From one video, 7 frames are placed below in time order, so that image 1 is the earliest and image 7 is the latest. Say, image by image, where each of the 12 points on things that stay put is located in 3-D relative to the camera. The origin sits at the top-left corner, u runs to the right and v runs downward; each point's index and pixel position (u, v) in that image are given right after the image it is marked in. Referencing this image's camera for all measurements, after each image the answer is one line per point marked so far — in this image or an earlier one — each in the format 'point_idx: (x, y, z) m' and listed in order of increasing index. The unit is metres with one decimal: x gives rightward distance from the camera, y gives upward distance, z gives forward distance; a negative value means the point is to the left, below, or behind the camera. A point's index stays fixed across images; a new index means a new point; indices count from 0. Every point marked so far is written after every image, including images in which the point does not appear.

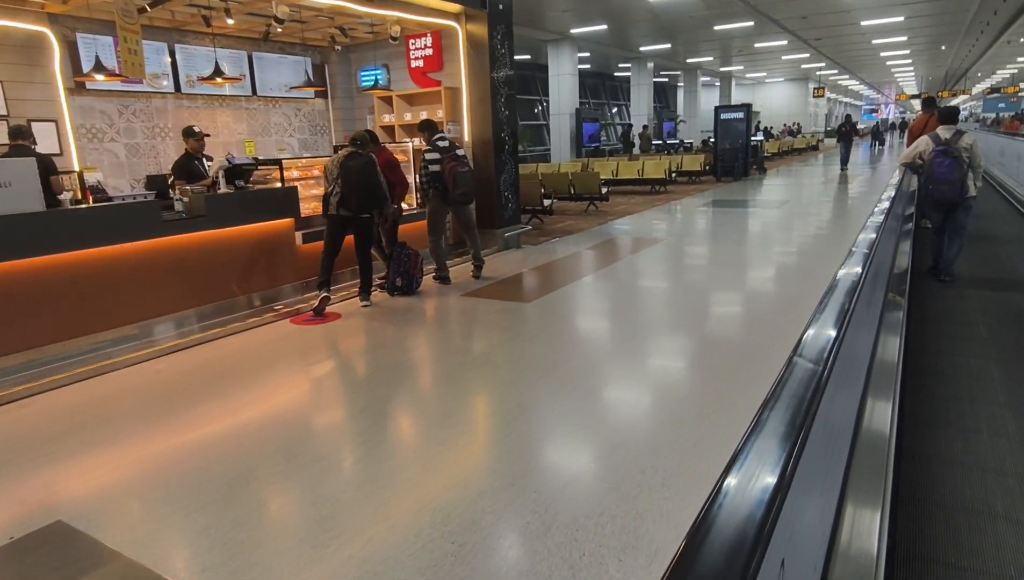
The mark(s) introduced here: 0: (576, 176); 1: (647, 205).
0: (+0.9, +1.7, +9.7) m
1: (+2.2, +1.4, +11.1) m
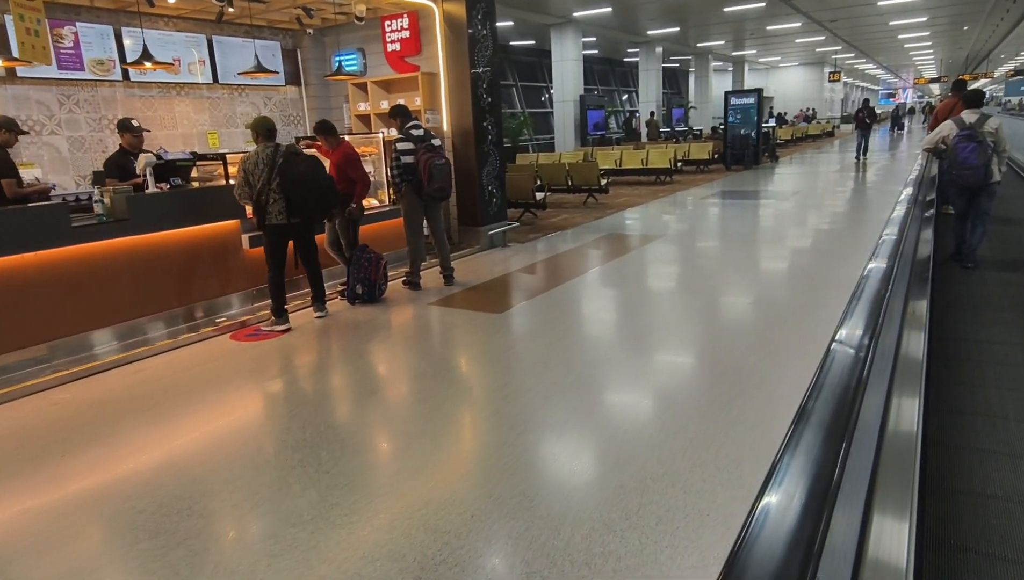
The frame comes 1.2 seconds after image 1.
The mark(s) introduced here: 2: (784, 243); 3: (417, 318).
0: (+0.8, +1.7, +9.2) m
1: (+2.2, +1.5, +10.5) m
2: (+3.1, +0.6, +7.6) m
3: (-0.6, -0.2, +4.7) m
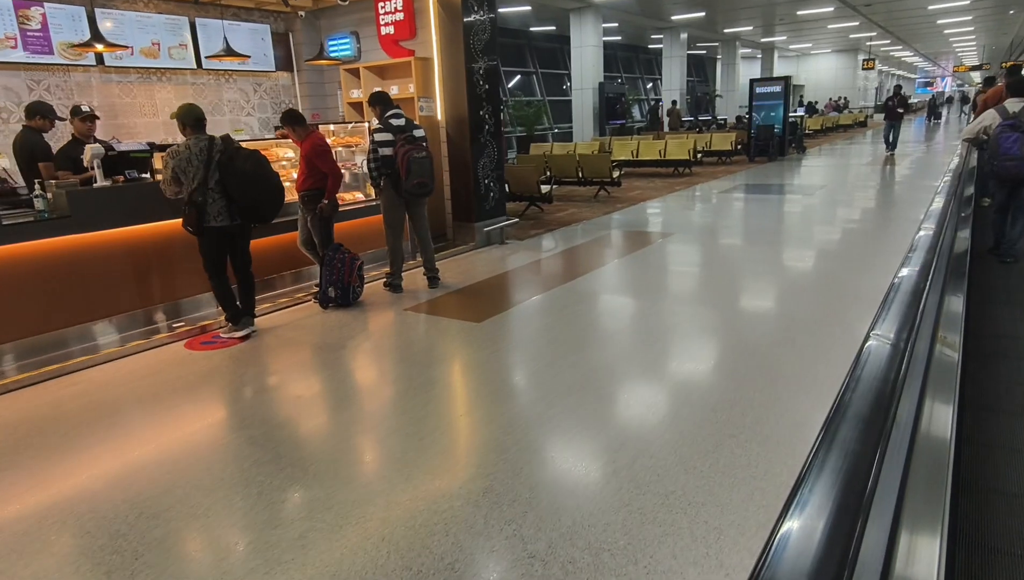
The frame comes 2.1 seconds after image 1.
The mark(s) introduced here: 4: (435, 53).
0: (+0.9, +1.7, +8.7) m
1: (+2.3, +1.5, +10.0) m
2: (+3.2, +0.5, +7.1) m
3: (-0.7, -0.2, +4.3) m
4: (-0.7, +2.0, +5.6) m
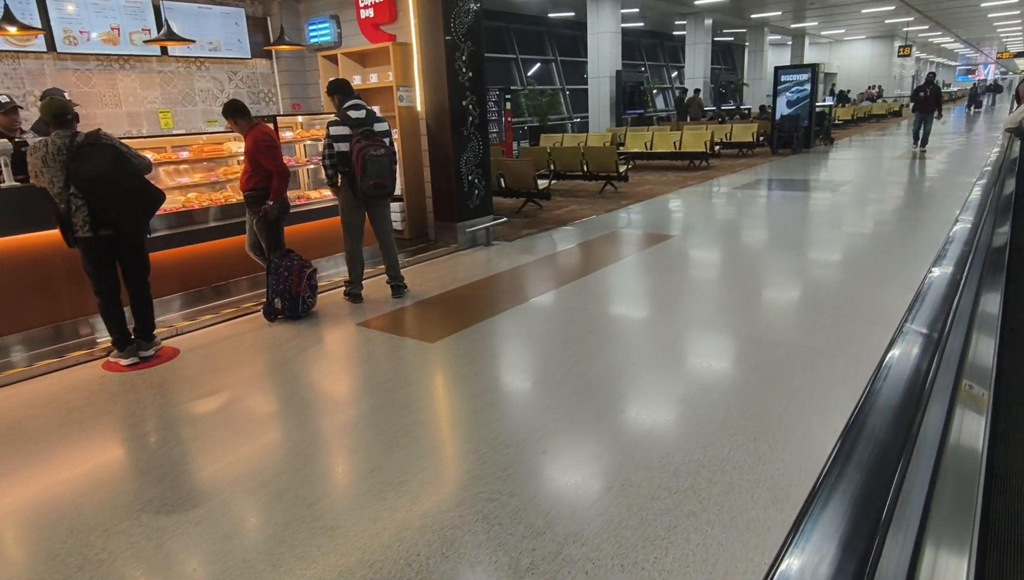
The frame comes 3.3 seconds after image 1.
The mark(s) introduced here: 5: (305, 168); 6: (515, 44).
0: (+1.0, +1.7, +8.2) m
1: (+2.4, +1.5, +9.5) m
2: (+3.1, +0.5, +6.5) m
3: (-0.9, -0.3, +3.9) m
4: (-0.8, +2.0, +5.1) m
5: (-1.5, +0.9, +4.9) m
6: (+0.2, +6.8, +18.3) m
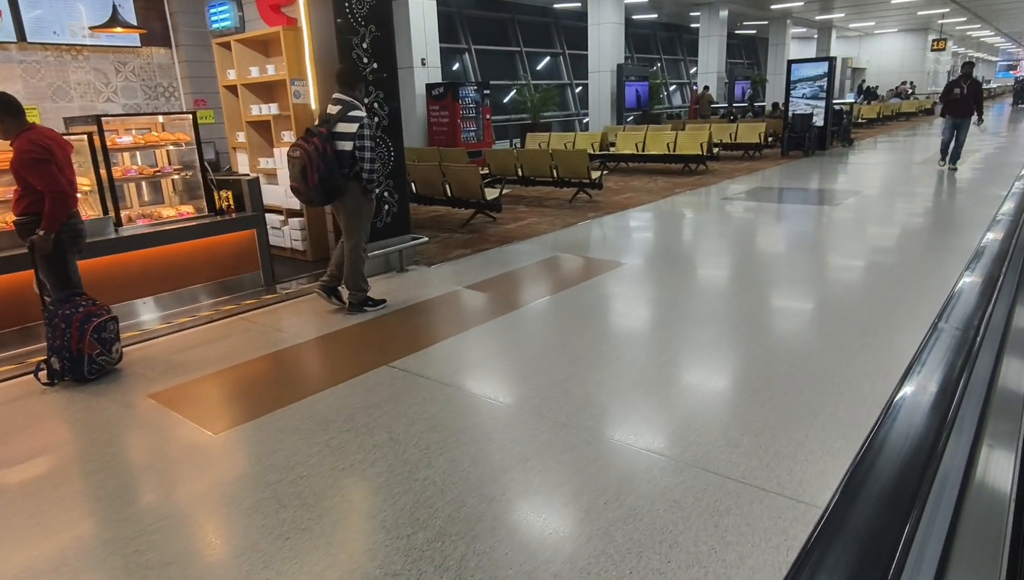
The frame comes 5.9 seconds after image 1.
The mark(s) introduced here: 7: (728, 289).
0: (+0.5, +1.5, +7.2) m
1: (+2.0, +1.3, +8.4) m
2: (+2.6, +0.2, +5.5) m
3: (-1.5, -0.5, +3.0) m
4: (-1.3, +1.7, +4.2) m
5: (-2.1, +0.7, +4.0) m
6: (+0.2, +6.6, +17.3) m
7: (+1.4, -0.1, +4.6) m
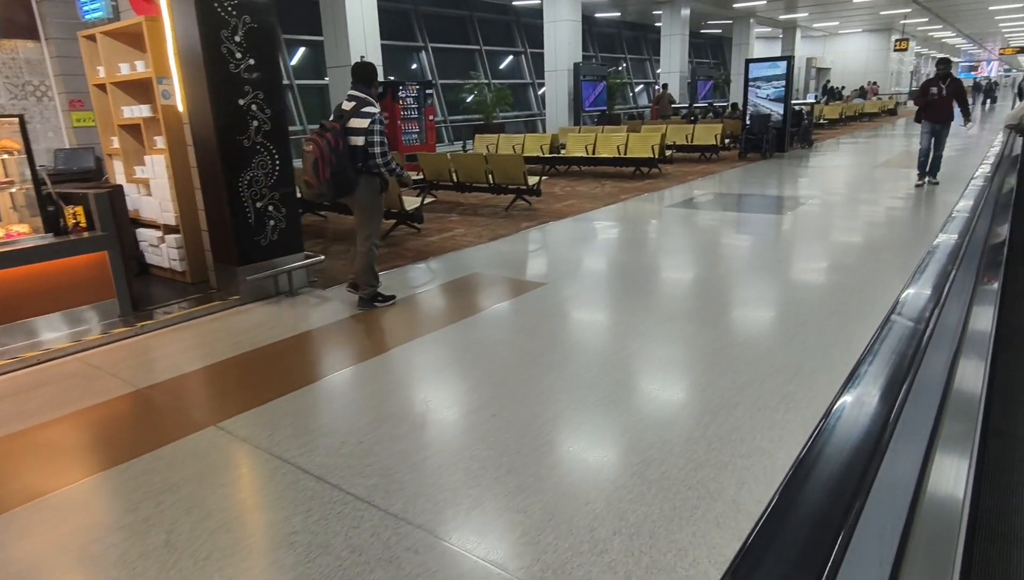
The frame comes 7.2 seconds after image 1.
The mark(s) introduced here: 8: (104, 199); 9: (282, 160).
0: (-0.2, +1.3, +6.7) m
1: (+1.2, +1.1, +8.0) m
2: (+2.0, +0.1, +5.0) m
3: (-2.0, -0.7, +2.5) m
4: (-1.9, +1.6, +3.7) m
5: (-2.6, +0.5, +3.4) m
6: (-0.9, +6.5, +16.8) m
7: (+0.8, -0.2, +4.1) m
8: (-2.2, +0.5, +3.6) m
9: (-1.4, +0.8, +4.0) m
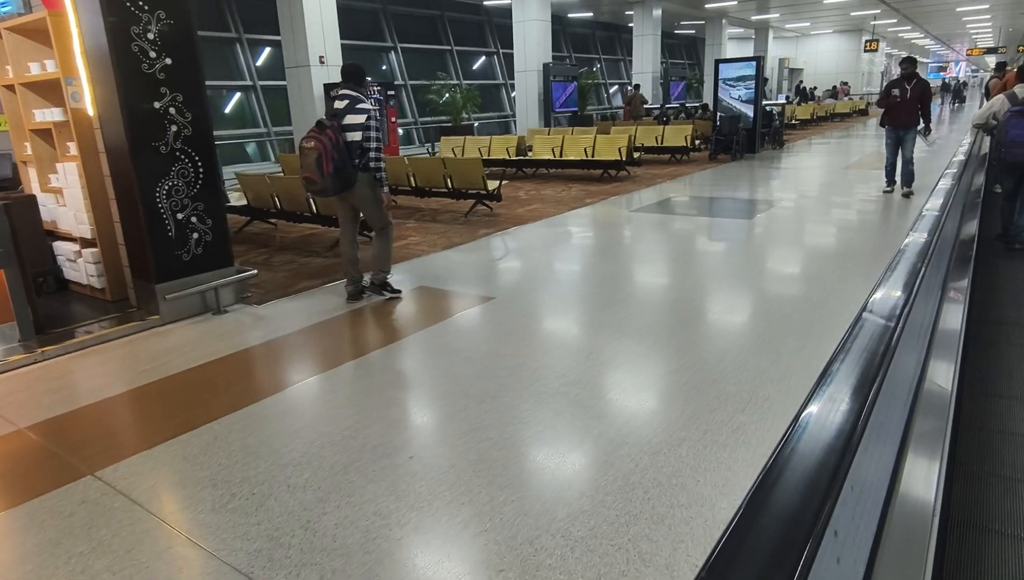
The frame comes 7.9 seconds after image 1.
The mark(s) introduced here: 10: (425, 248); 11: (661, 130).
0: (-0.6, +1.3, +6.5) m
1: (+0.8, +1.0, +7.8) m
2: (+1.6, 0.0, +4.8) m
3: (-2.3, -0.8, +2.2) m
4: (-2.2, +1.5, +3.3) m
5: (-2.9, +0.4, +3.1) m
6: (-1.6, +6.4, +16.5) m
7: (+0.5, -0.3, +3.9) m
8: (-2.5, +0.4, +3.2) m
9: (-1.7, +0.7, +3.7) m
10: (-0.7, +0.3, +5.5) m
11: (+2.4, +2.6, +10.8) m
